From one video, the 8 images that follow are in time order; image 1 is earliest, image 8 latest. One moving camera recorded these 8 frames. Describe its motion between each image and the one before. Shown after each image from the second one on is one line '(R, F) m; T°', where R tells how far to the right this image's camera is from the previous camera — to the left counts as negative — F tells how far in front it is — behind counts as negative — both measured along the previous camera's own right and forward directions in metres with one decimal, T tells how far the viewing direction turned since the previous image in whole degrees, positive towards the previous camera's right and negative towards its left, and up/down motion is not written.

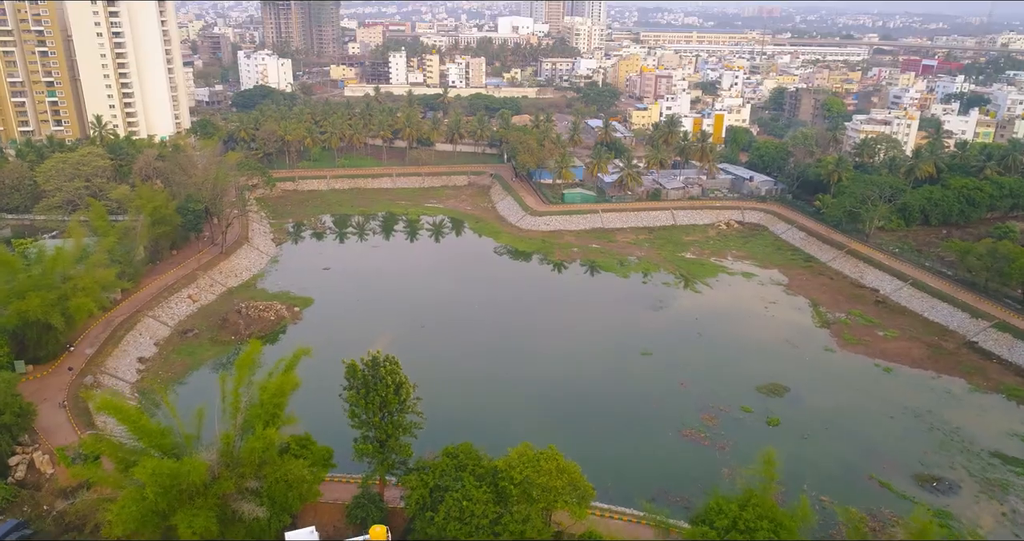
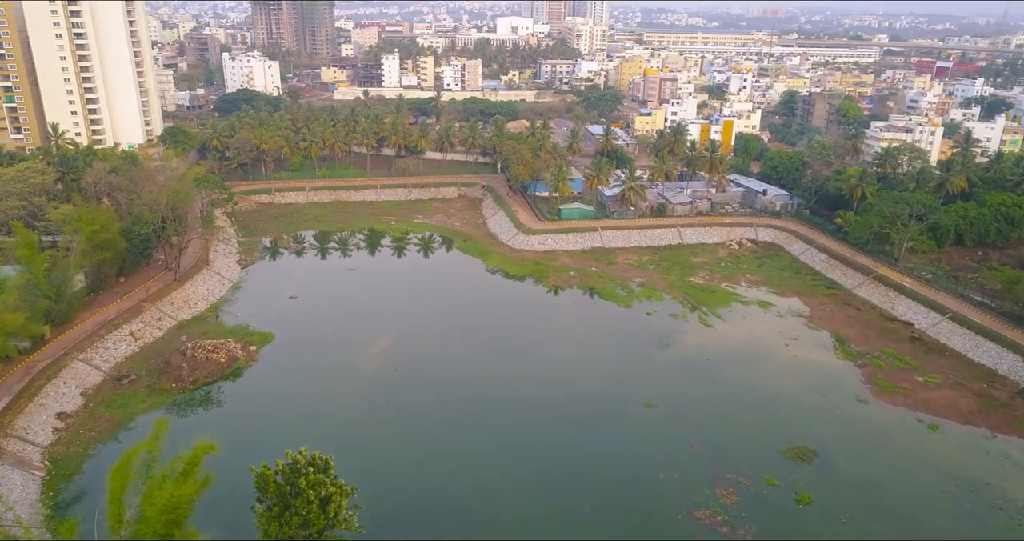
(+1.0, +5.8) m; 0°
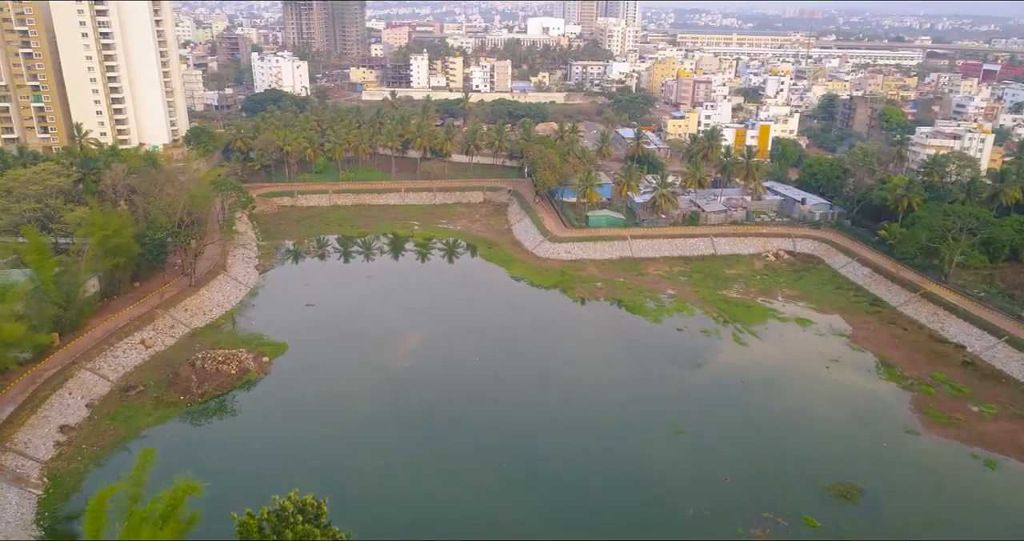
(+0.3, +2.1) m; -2°
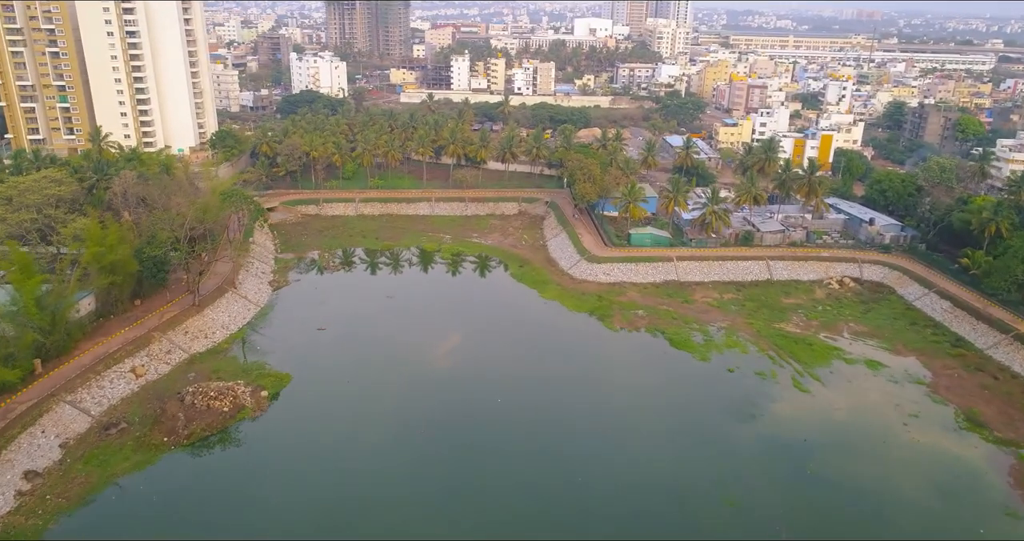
(+0.7, +4.8) m; -3°
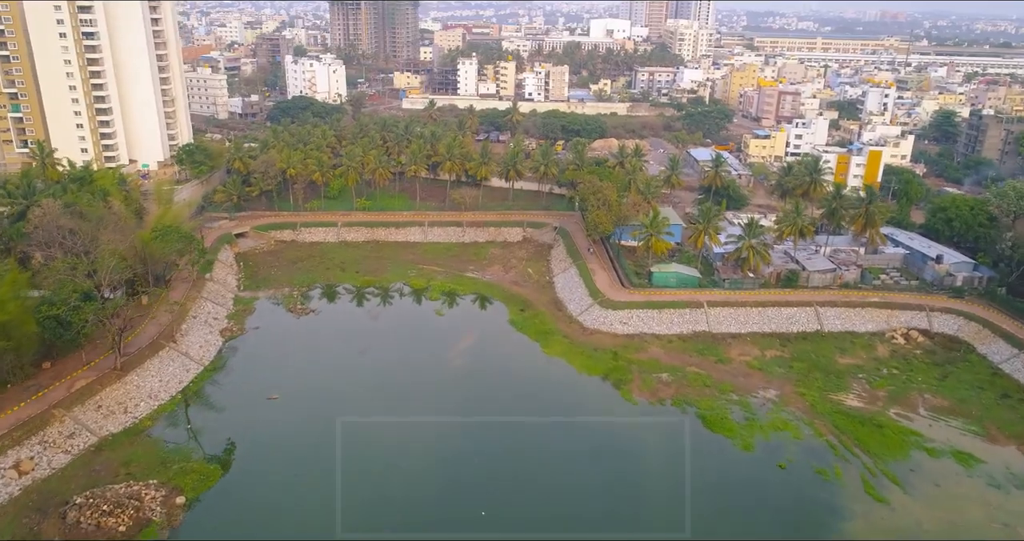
(+1.0, +8.5) m; -1°
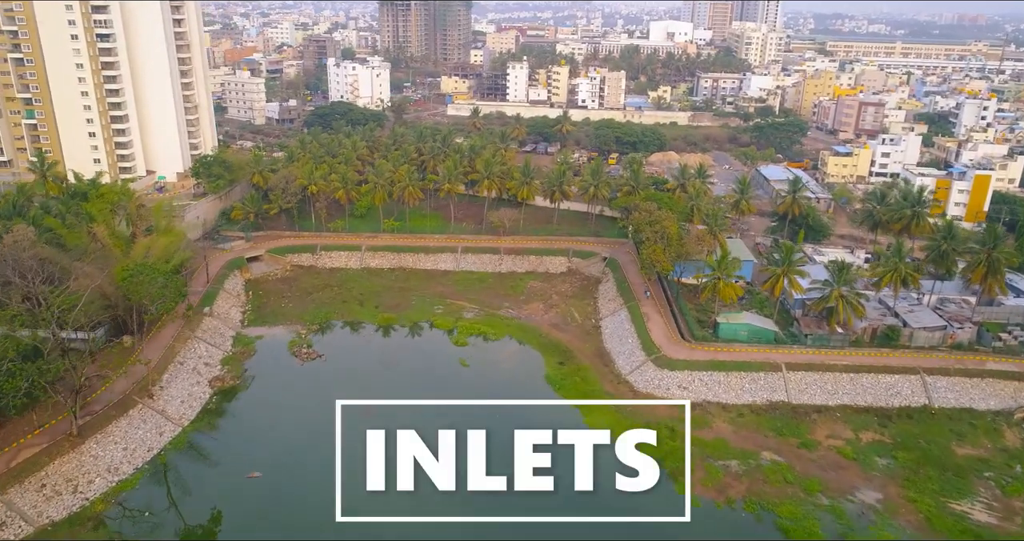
(+0.6, +7.0) m; -4°
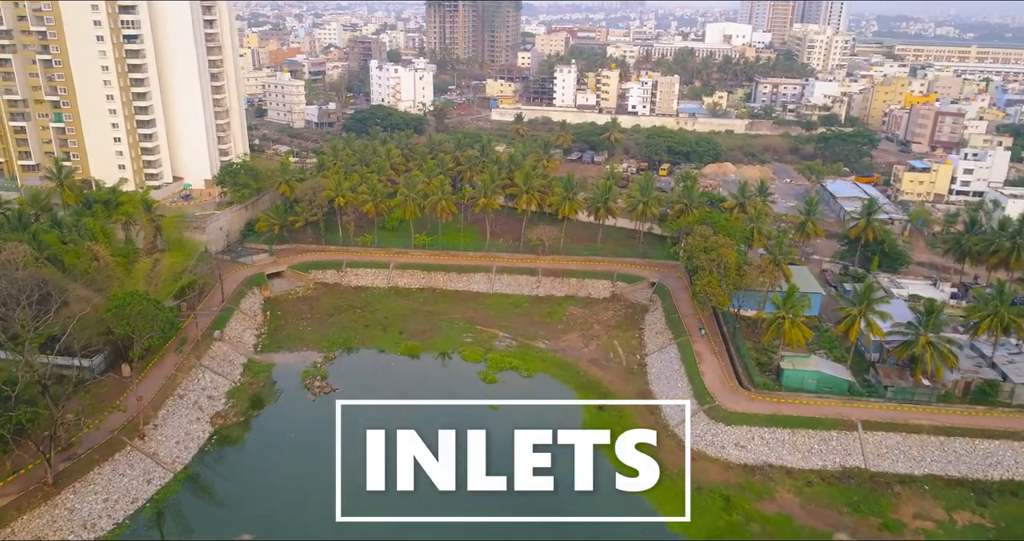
(+0.5, +4.3) m; -4°
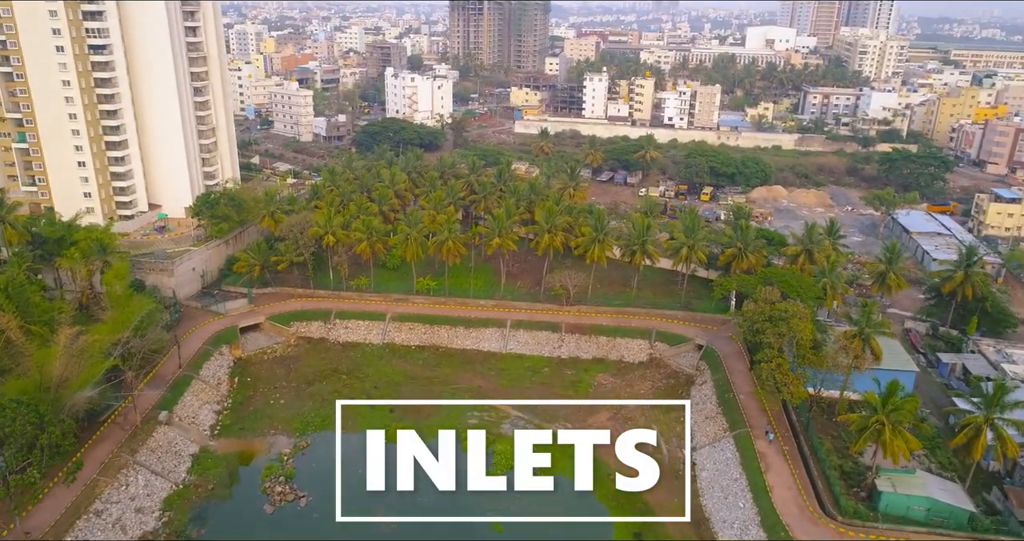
(+0.5, +8.0) m; -2°
